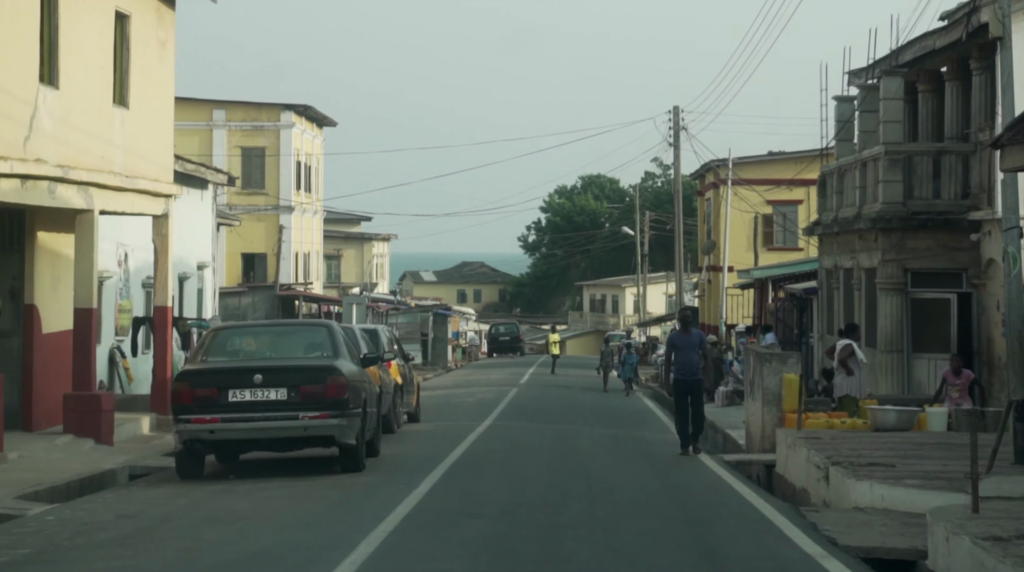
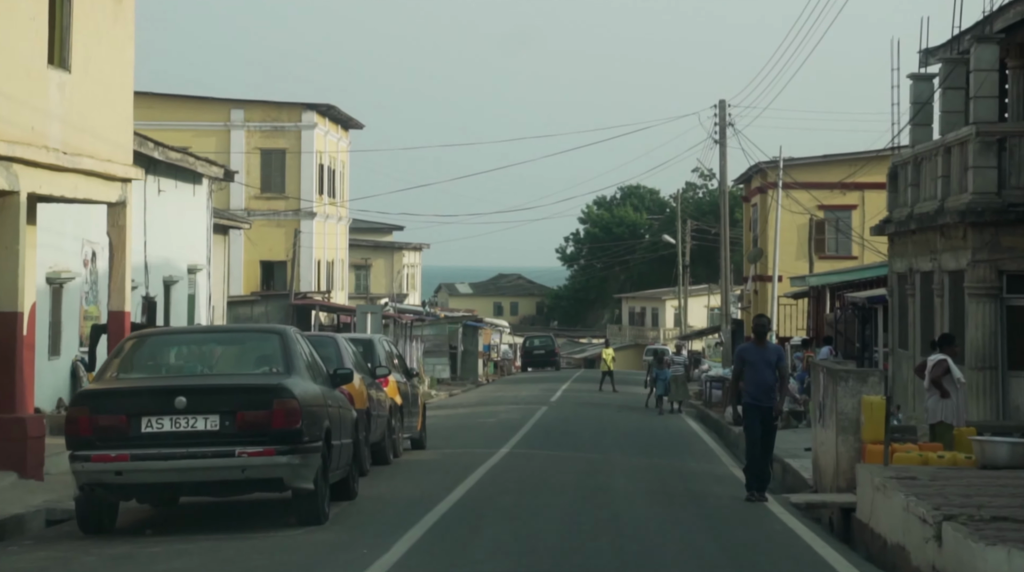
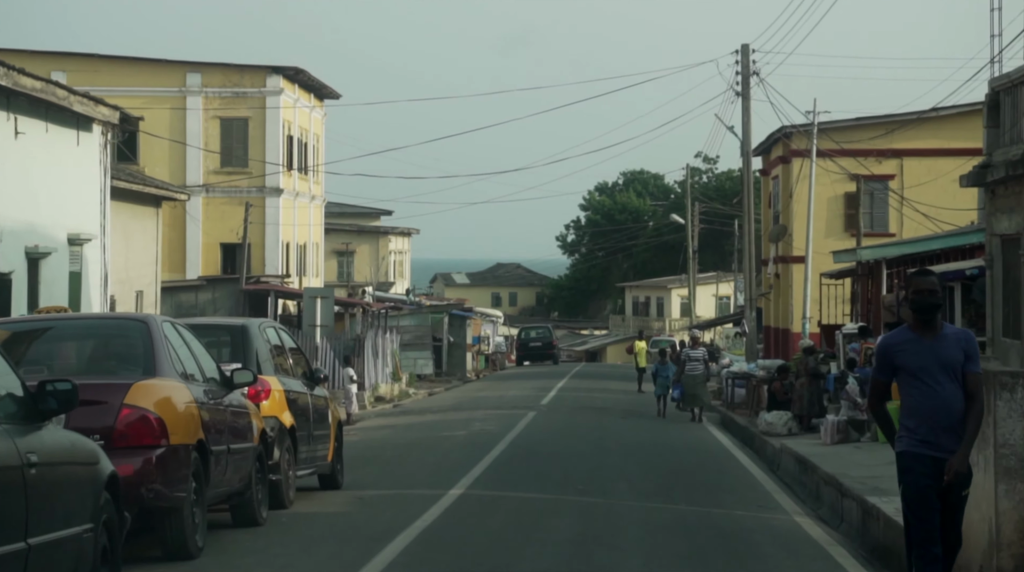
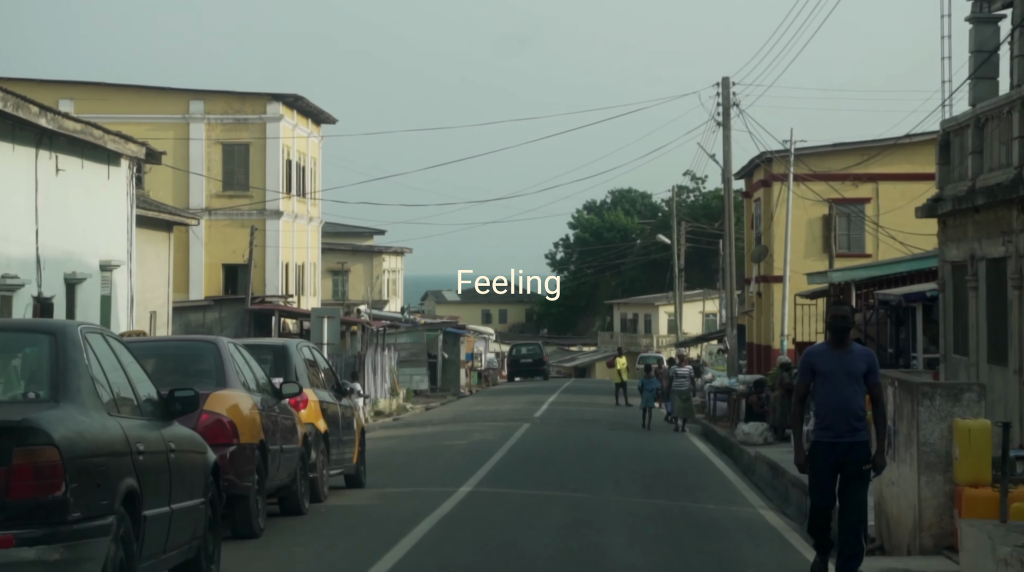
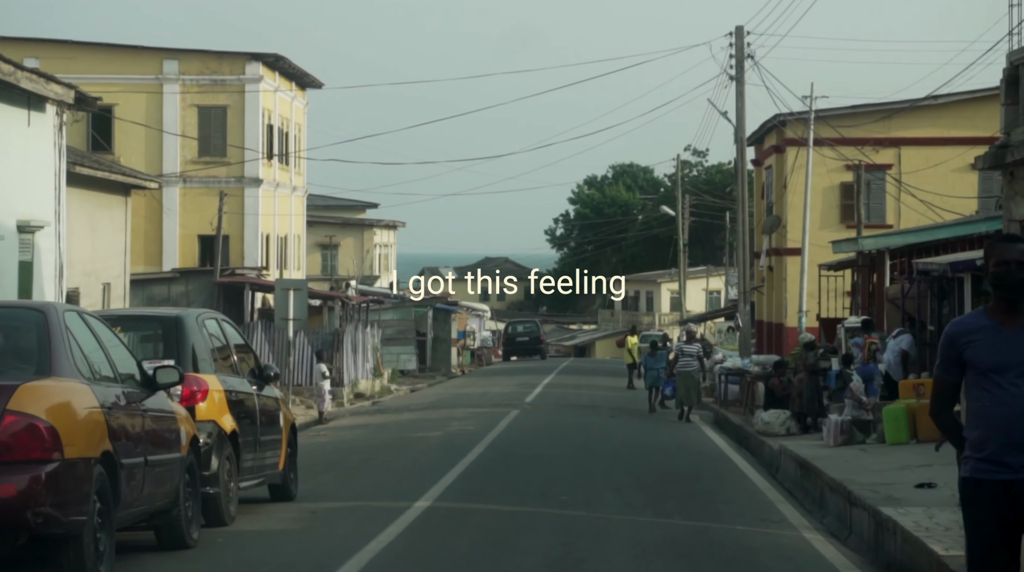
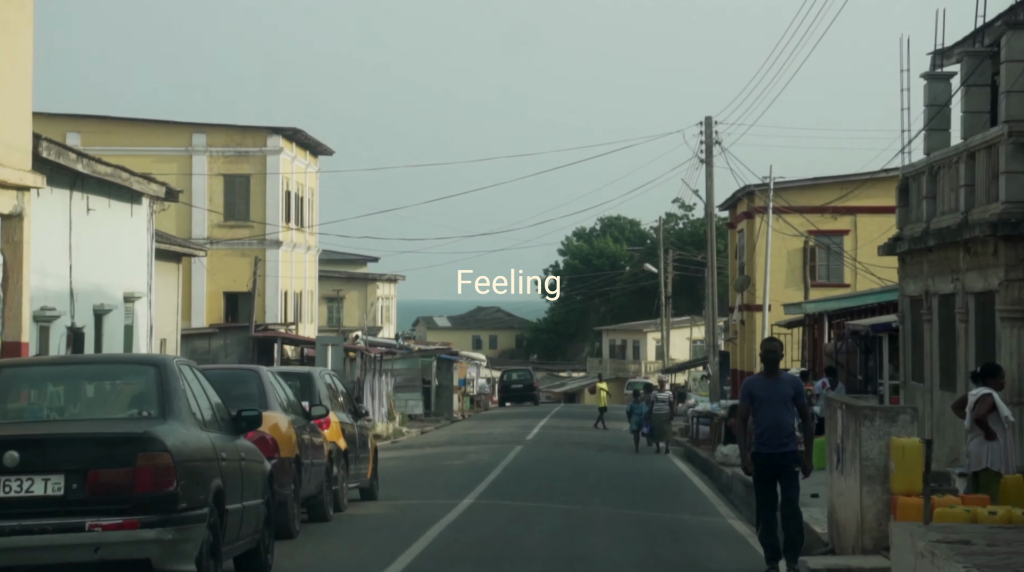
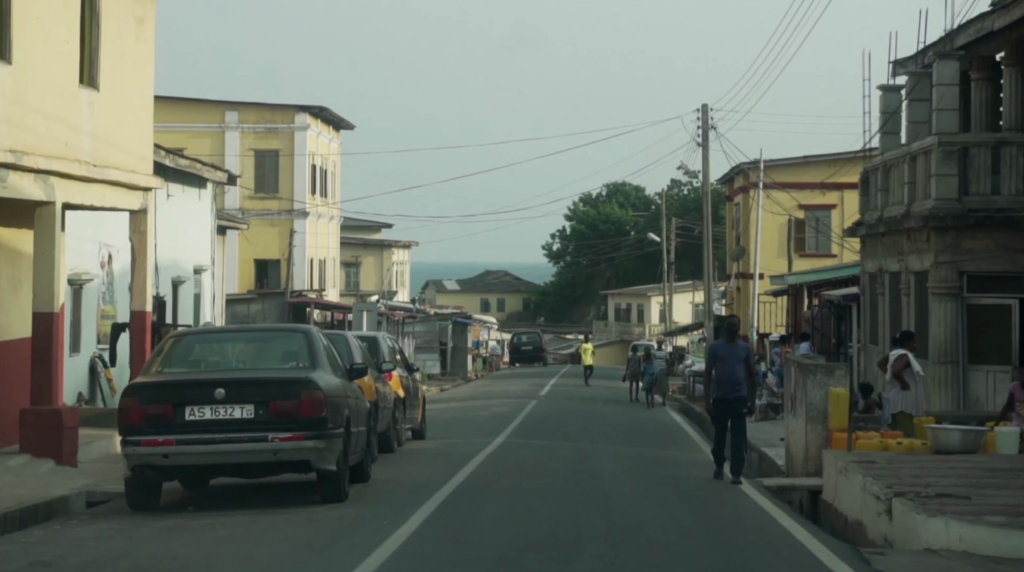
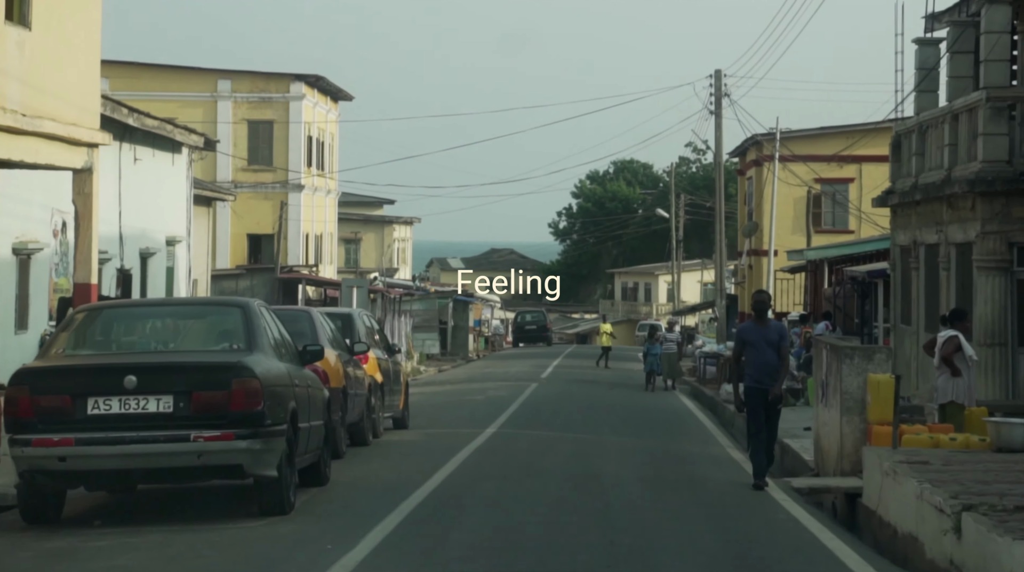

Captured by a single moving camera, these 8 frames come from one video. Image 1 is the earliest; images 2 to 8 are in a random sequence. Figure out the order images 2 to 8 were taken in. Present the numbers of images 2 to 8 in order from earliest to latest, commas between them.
7, 2, 8, 6, 4, 3, 5
